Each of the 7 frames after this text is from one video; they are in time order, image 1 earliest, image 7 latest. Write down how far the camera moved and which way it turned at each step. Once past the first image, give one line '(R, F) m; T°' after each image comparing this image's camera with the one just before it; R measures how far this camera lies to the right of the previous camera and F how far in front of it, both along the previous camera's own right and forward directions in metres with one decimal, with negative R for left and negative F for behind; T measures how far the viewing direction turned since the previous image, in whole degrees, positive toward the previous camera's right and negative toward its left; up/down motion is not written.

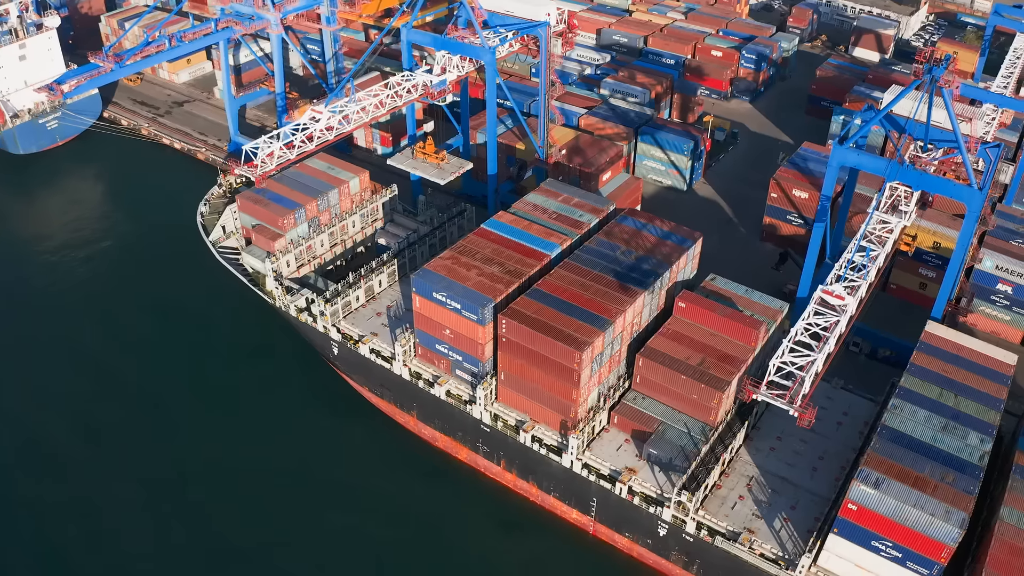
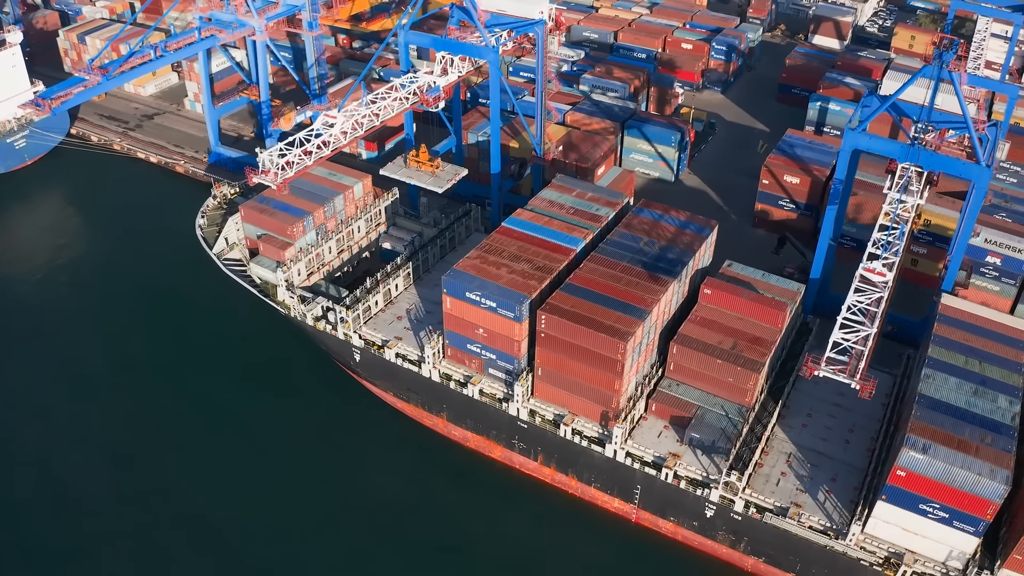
(-3.9, -0.1) m; +4°
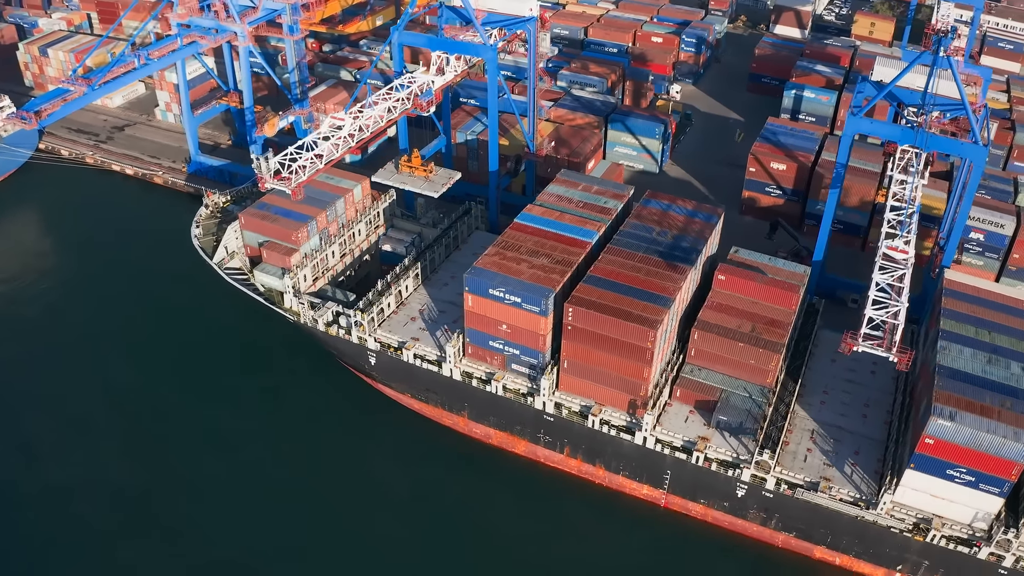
(-3.2, -0.1) m; +3°
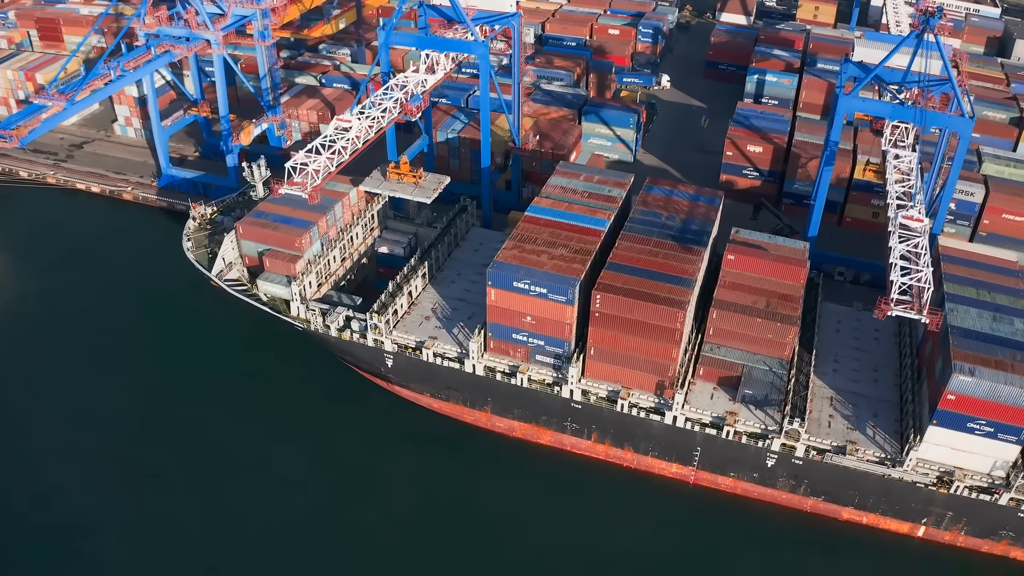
(-4.0, -0.2) m; +4°
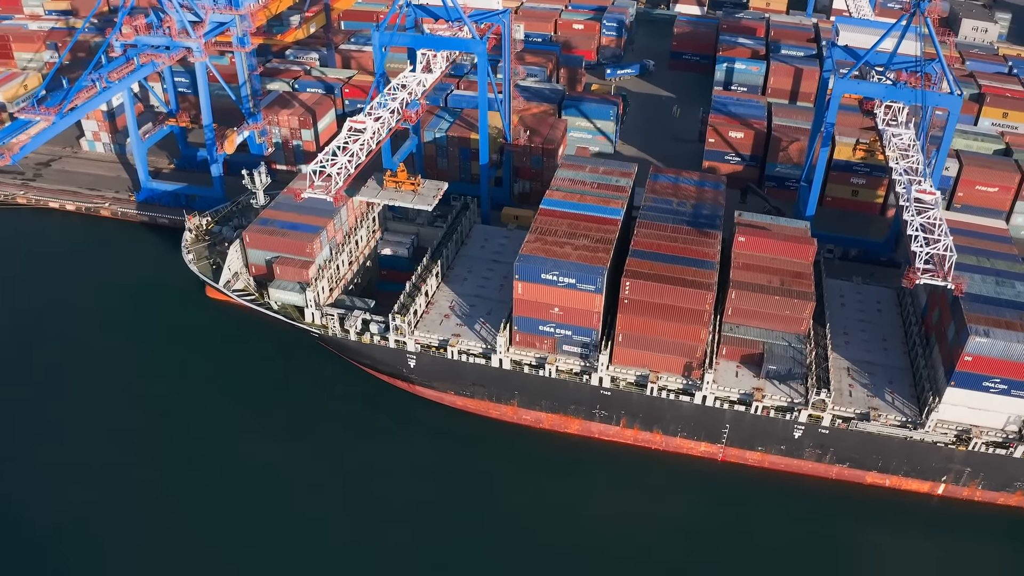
(-4.0, -0.3) m; +4°
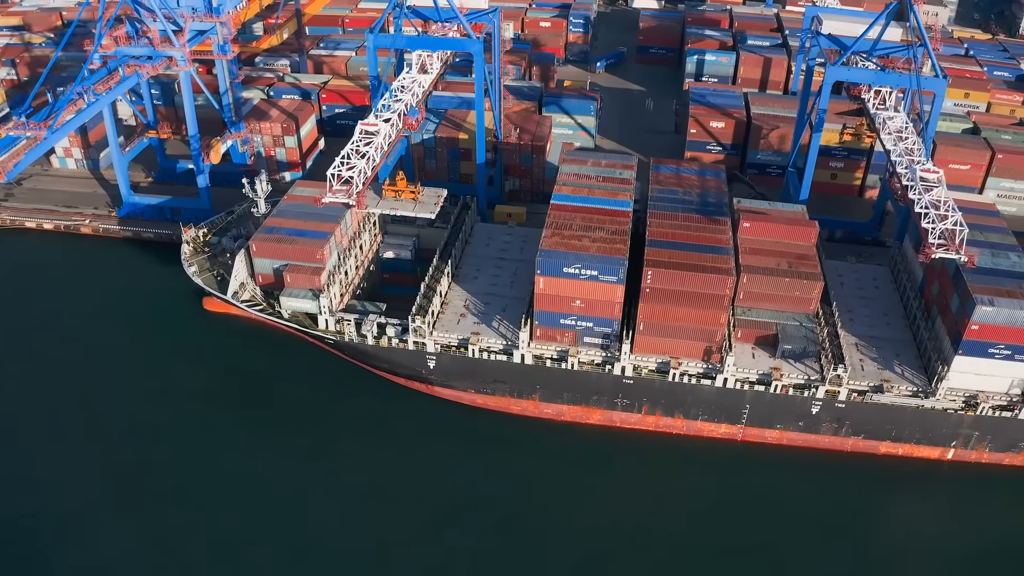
(-3.6, -0.3) m; +4°
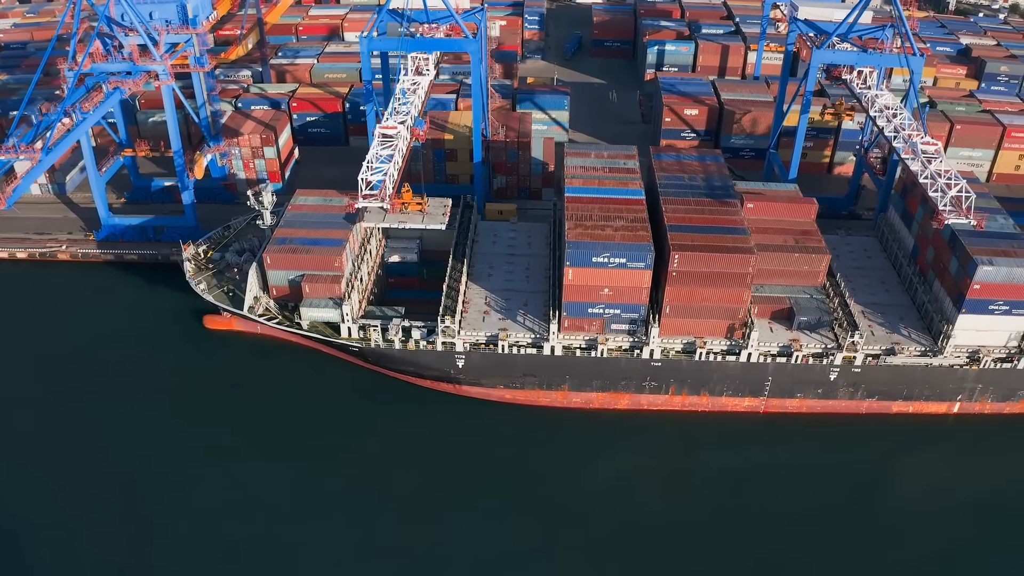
(-5.0, -0.5) m; +5°
